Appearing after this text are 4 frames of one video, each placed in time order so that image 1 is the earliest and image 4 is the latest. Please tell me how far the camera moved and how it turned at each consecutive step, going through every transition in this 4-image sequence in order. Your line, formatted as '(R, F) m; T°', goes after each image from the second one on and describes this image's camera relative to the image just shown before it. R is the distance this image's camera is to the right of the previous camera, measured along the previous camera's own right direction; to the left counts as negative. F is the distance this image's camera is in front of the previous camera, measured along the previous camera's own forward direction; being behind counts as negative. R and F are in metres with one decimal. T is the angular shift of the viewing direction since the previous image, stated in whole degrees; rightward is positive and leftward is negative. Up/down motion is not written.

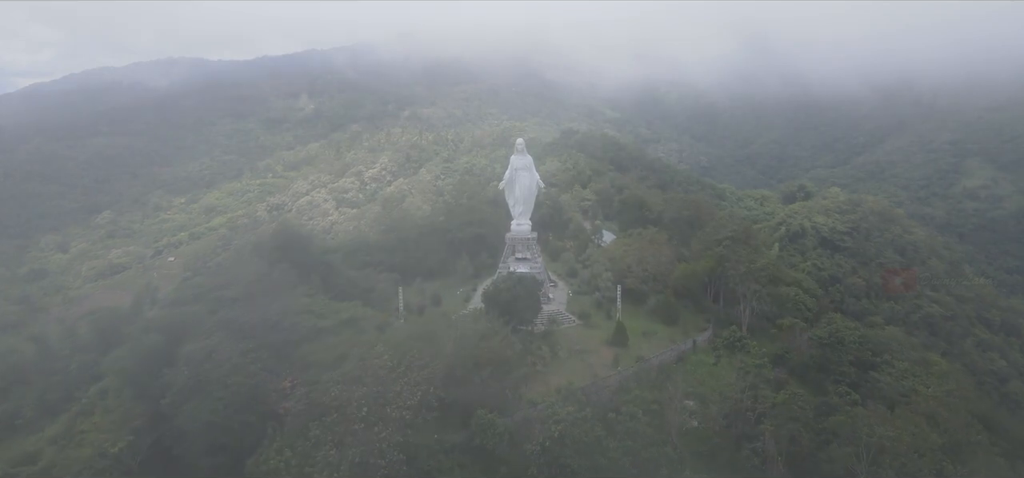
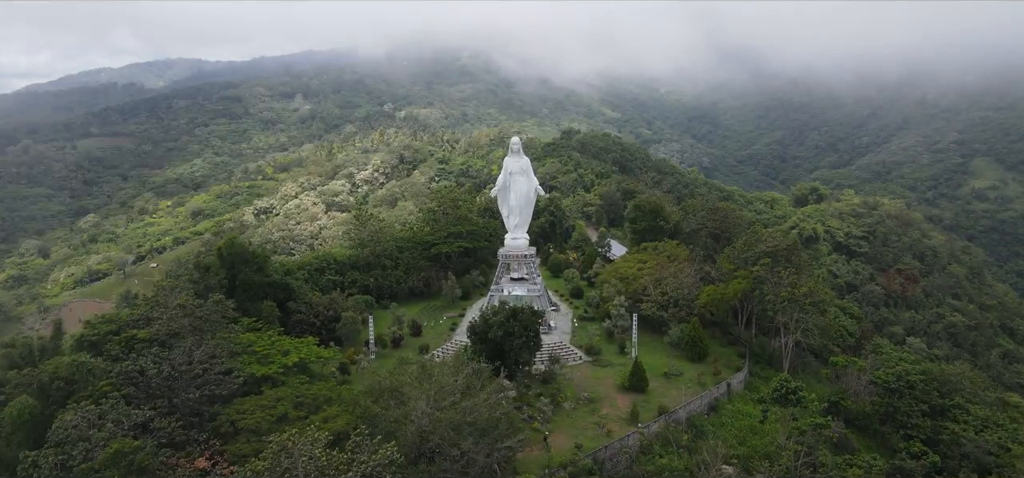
(+0.2, +4.3) m; 0°
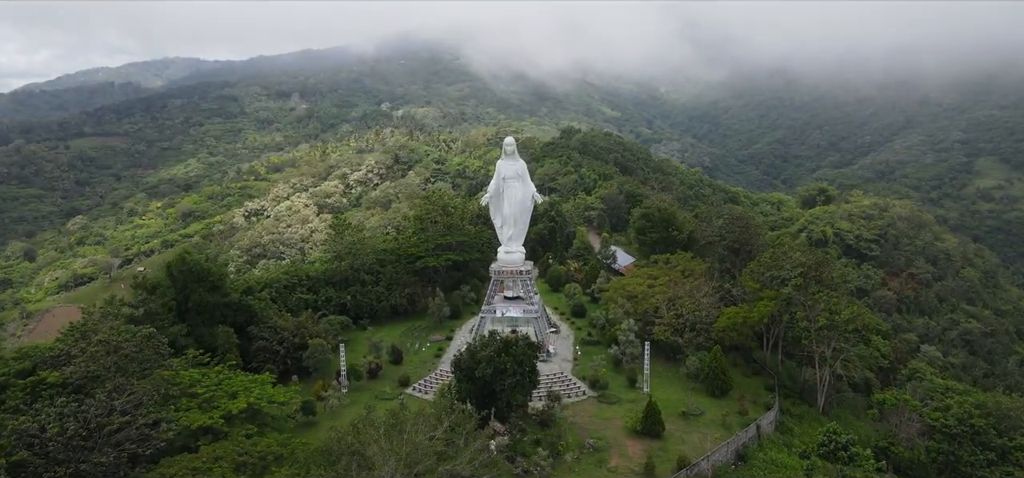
(+0.2, +2.8) m; 0°
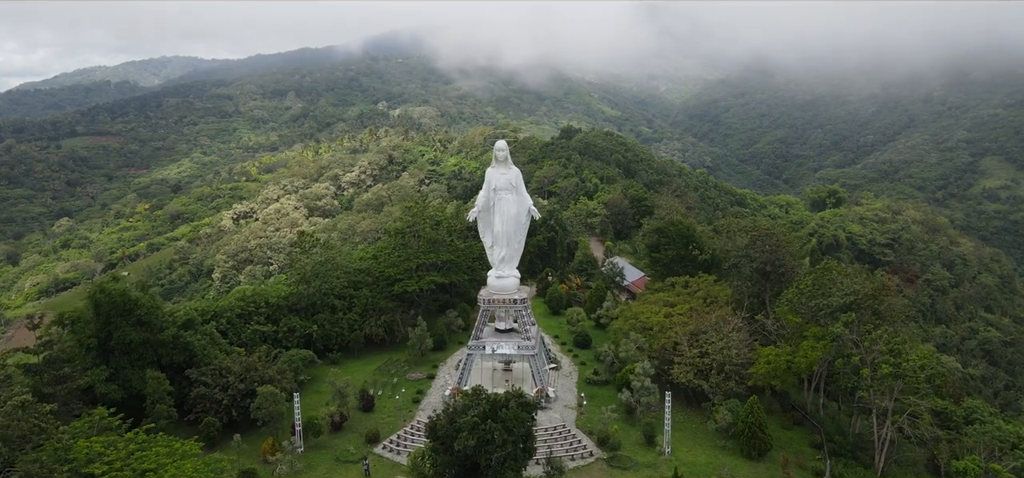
(+0.2, +3.2) m; 0°
